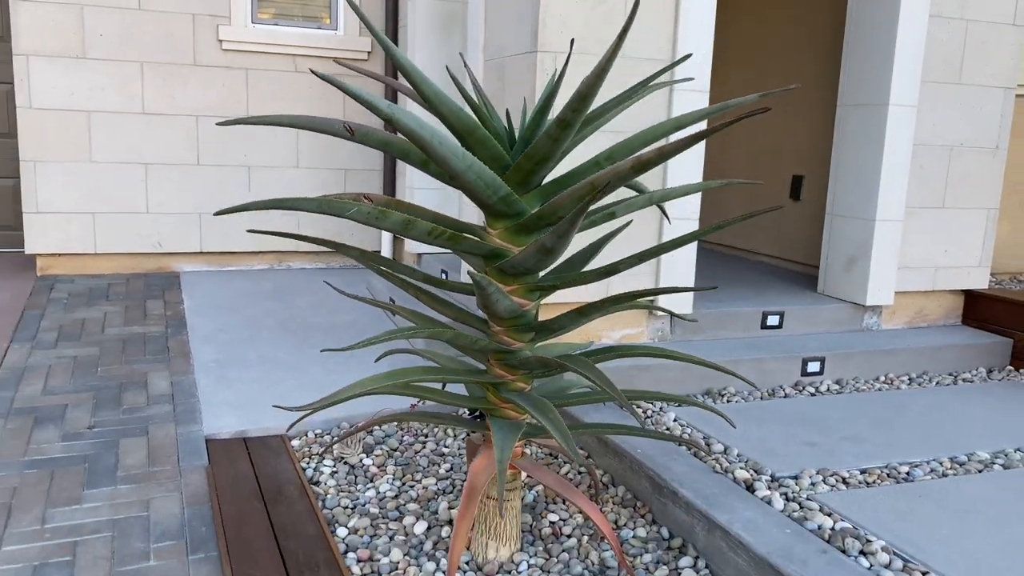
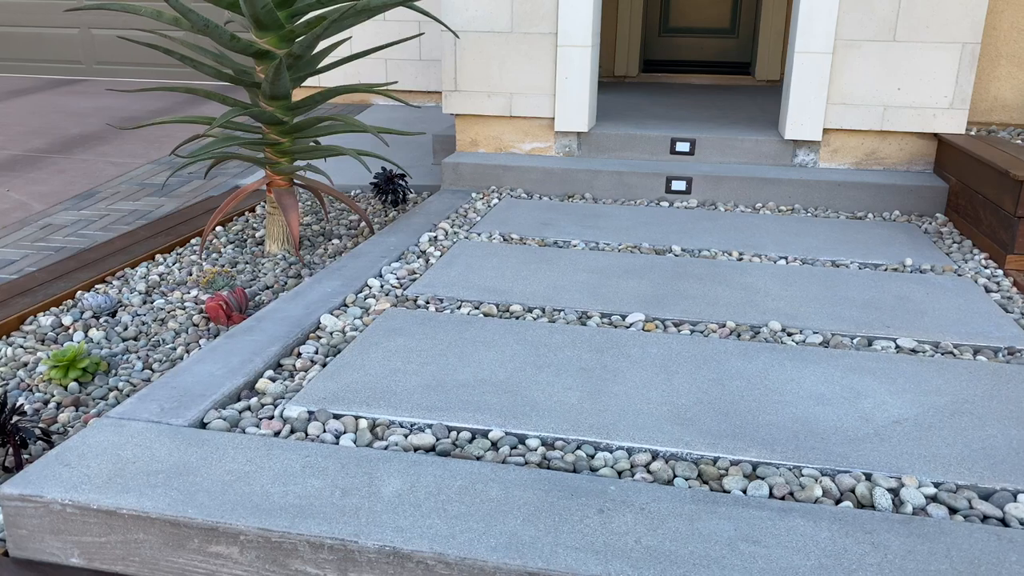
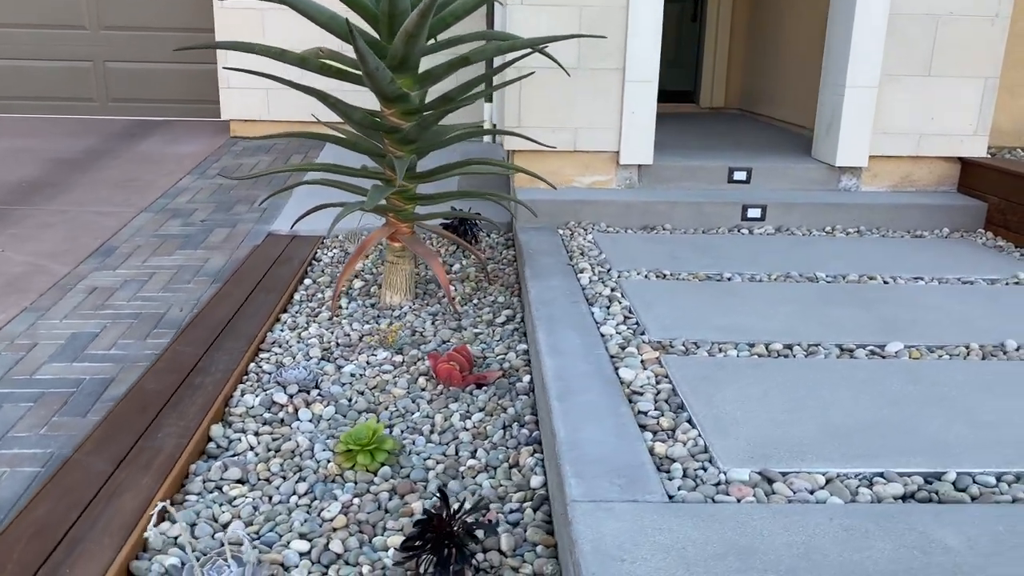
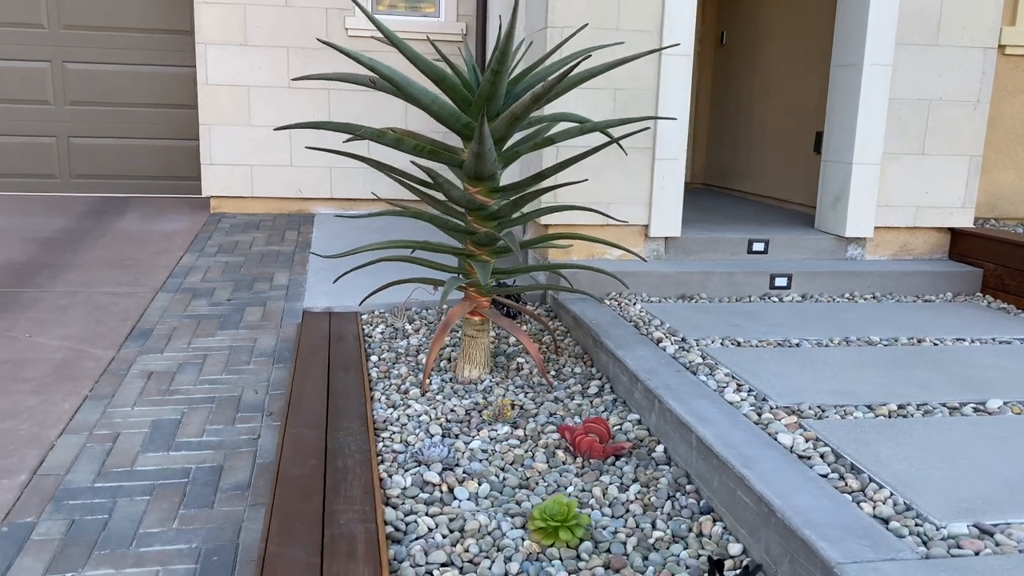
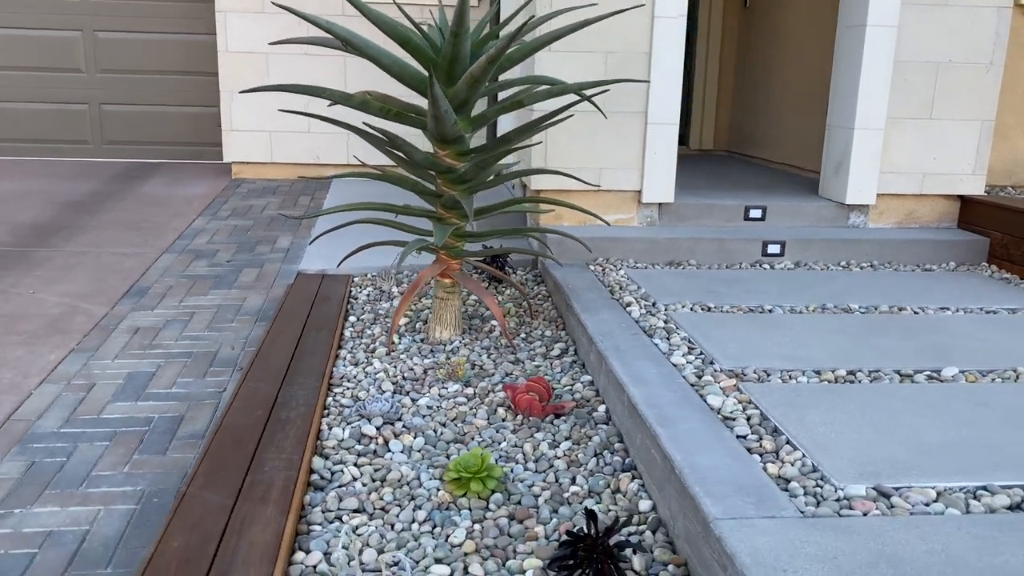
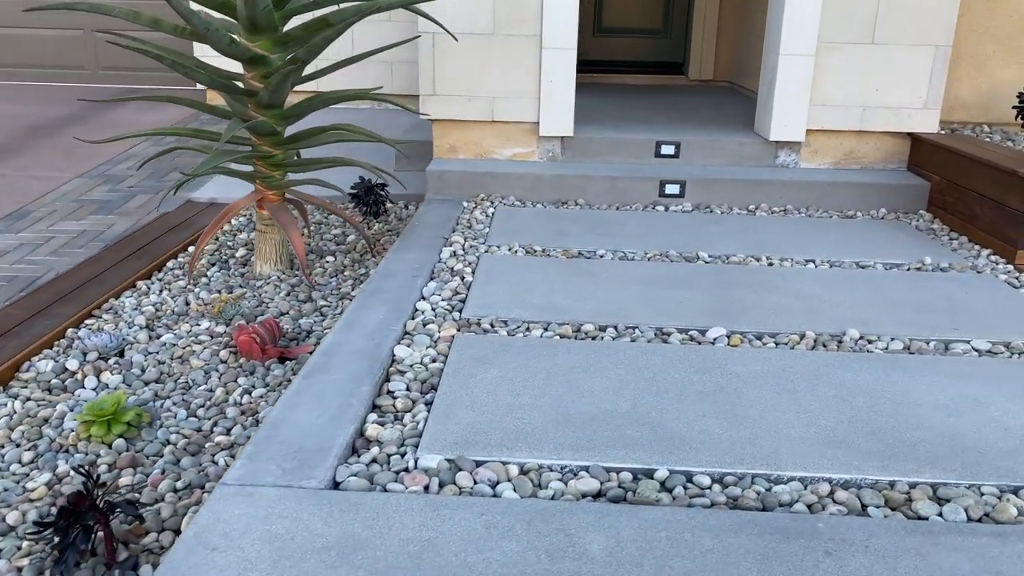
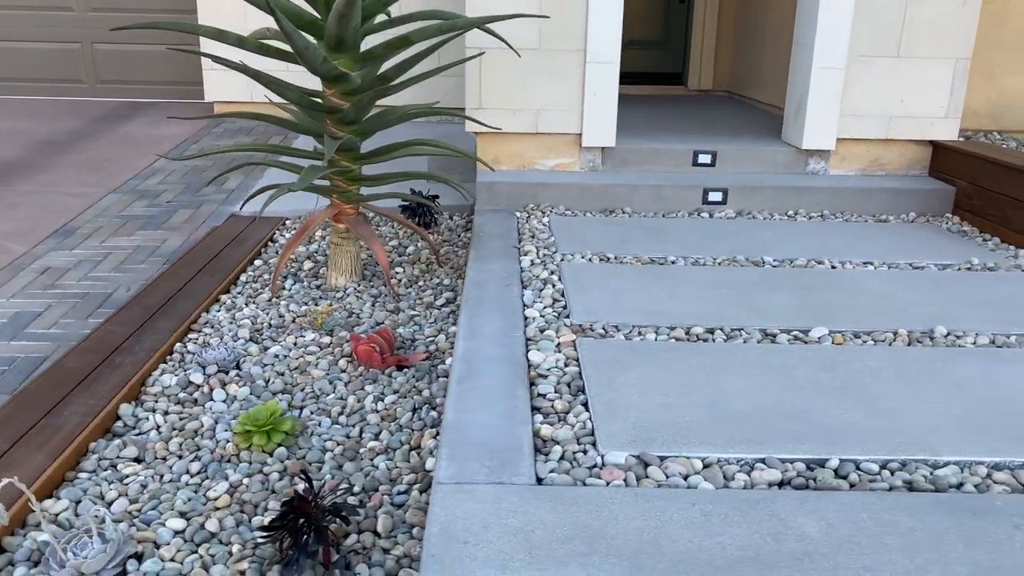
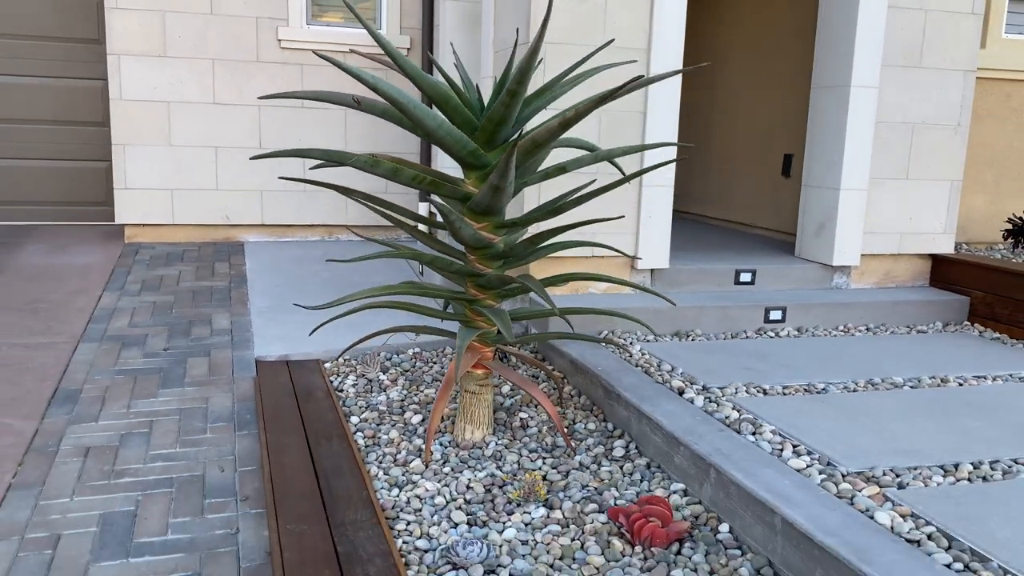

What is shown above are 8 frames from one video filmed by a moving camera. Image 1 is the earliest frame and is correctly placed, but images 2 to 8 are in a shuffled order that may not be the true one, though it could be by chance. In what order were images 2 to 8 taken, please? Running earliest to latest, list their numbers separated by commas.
8, 4, 5, 3, 7, 6, 2
